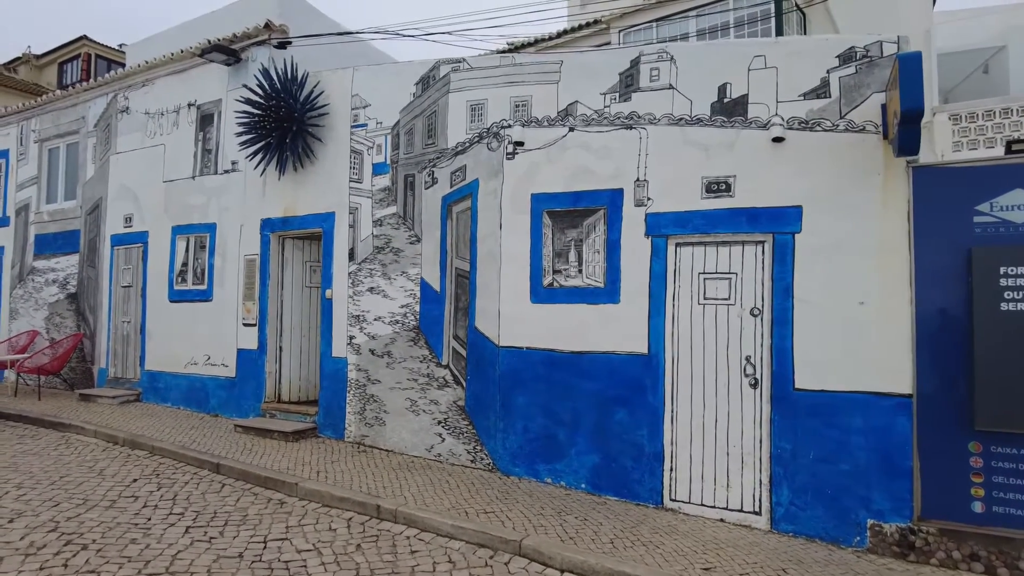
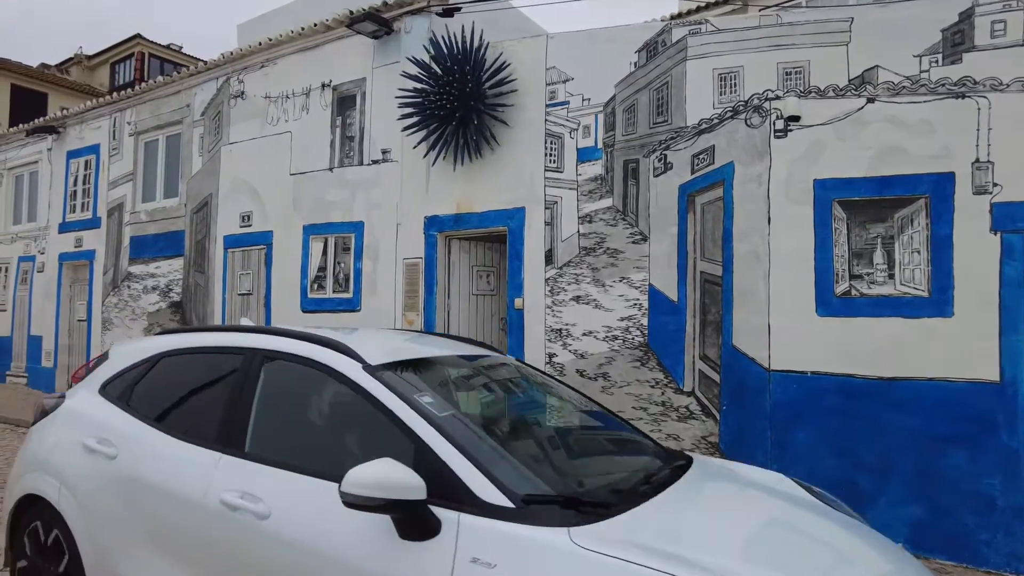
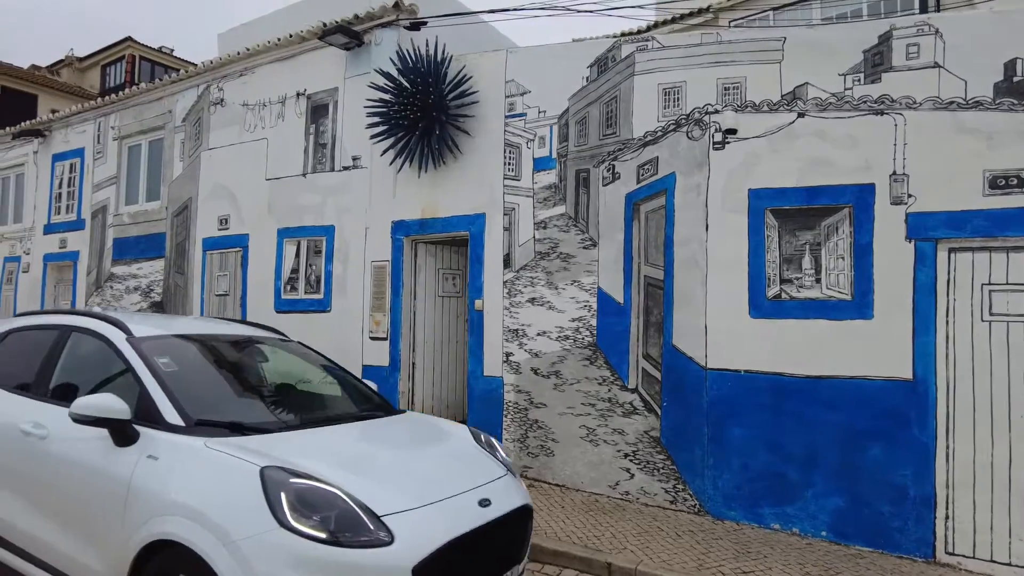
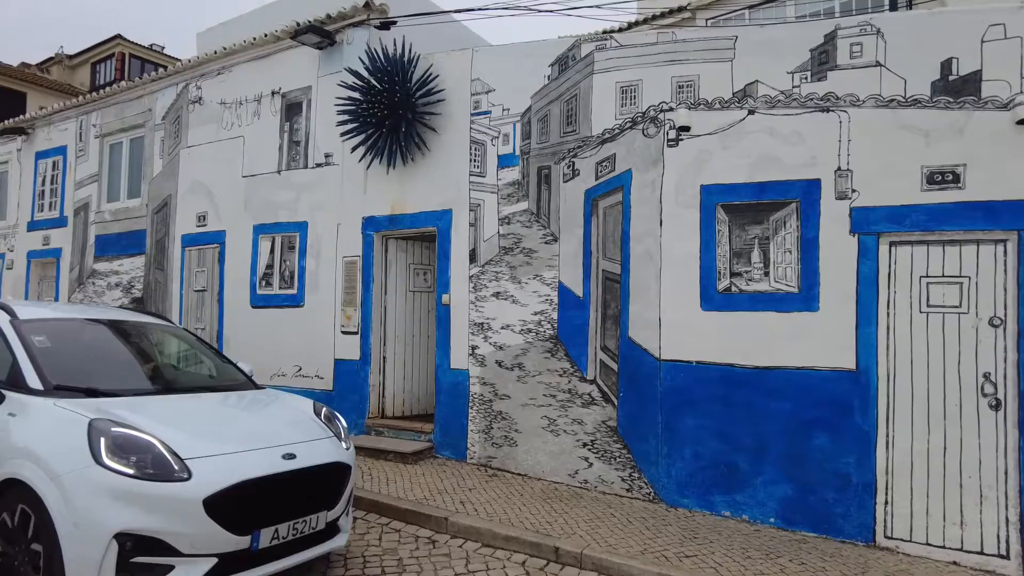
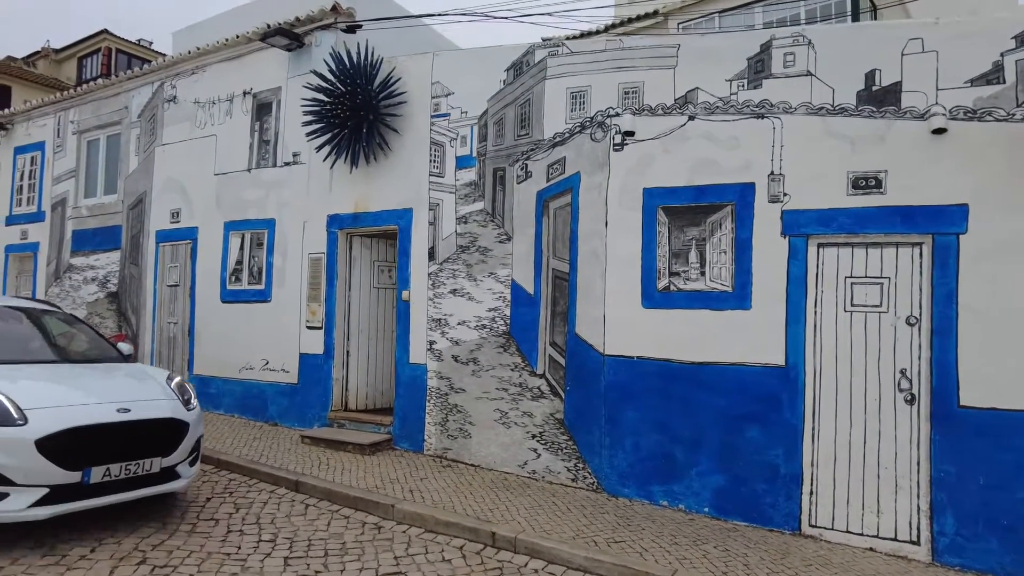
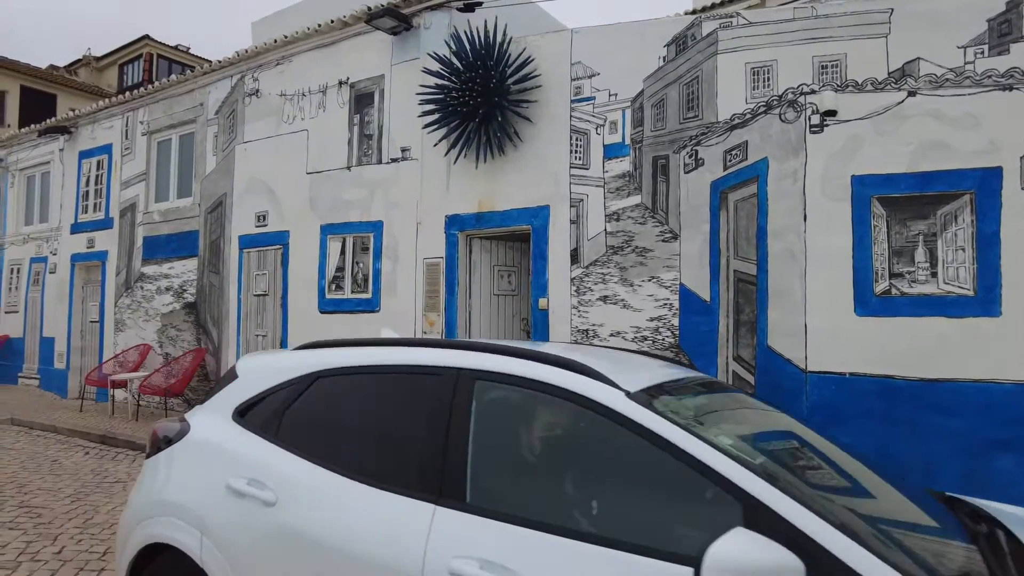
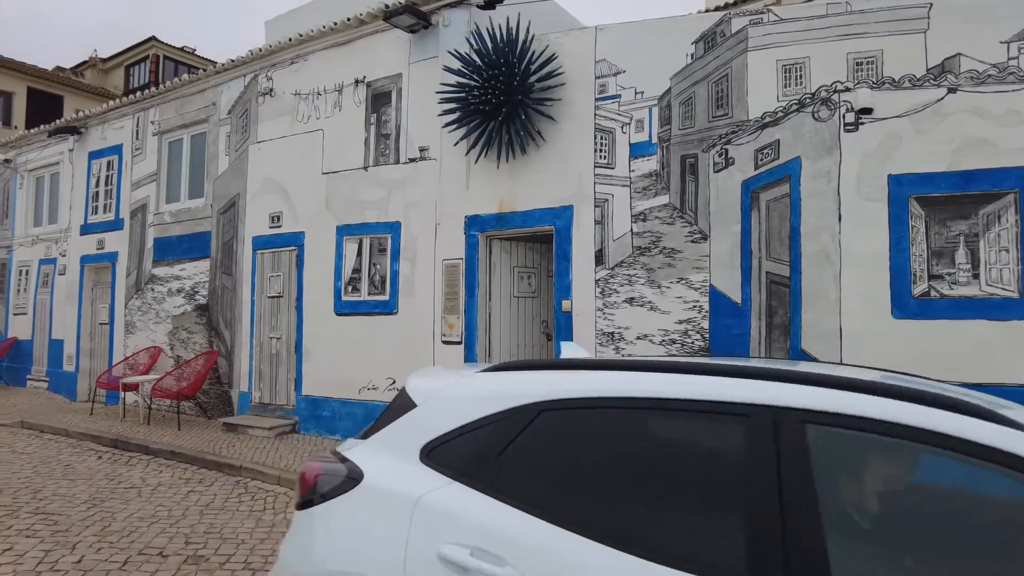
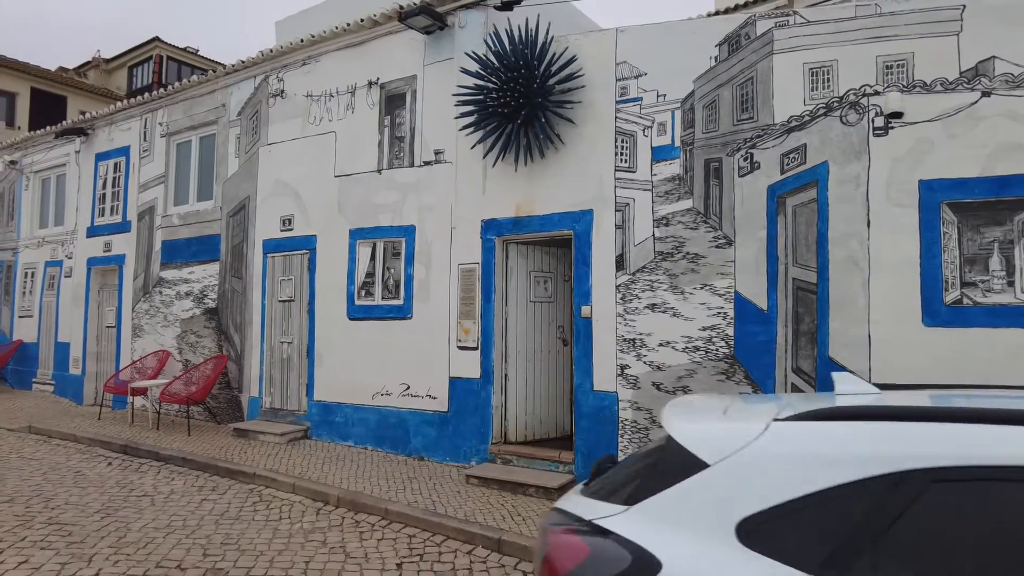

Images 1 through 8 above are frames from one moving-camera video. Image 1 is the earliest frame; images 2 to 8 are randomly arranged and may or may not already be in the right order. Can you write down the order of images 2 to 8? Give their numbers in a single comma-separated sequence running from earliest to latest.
5, 4, 3, 2, 6, 7, 8
